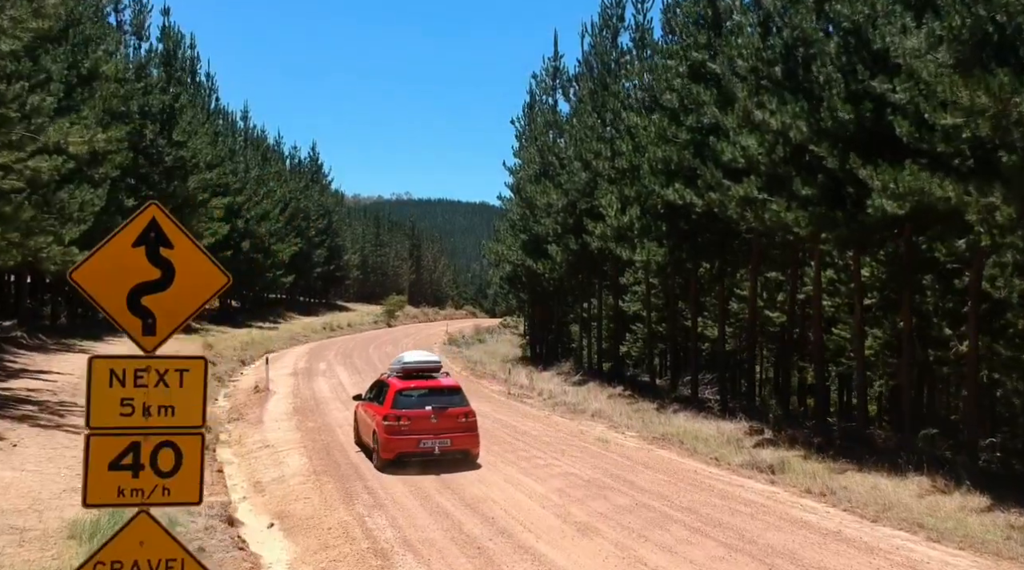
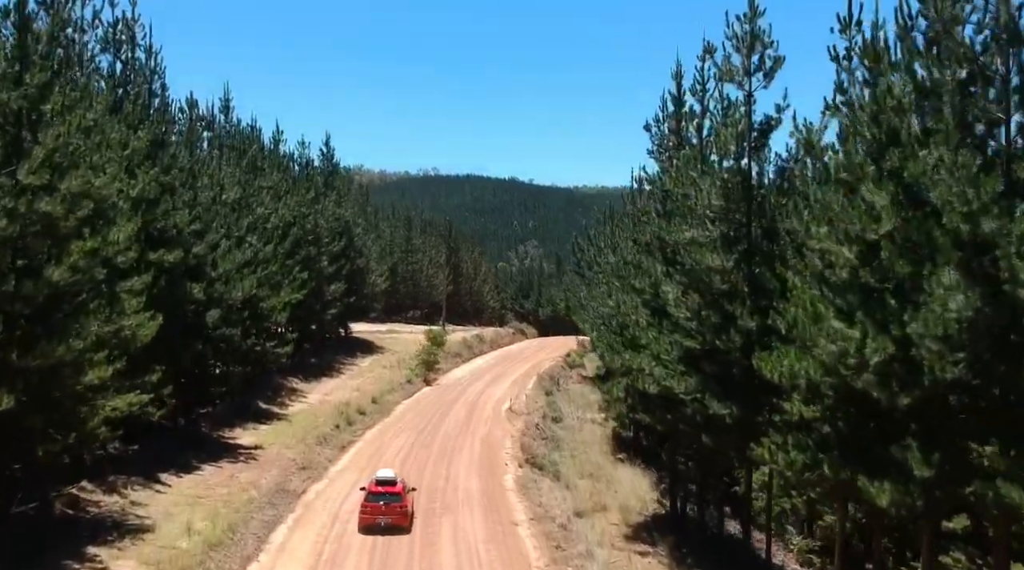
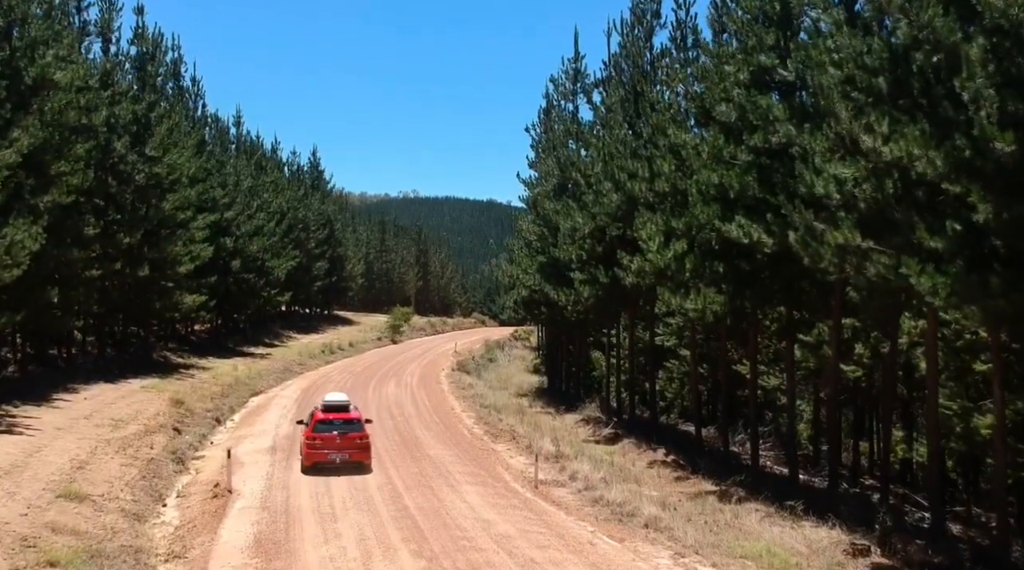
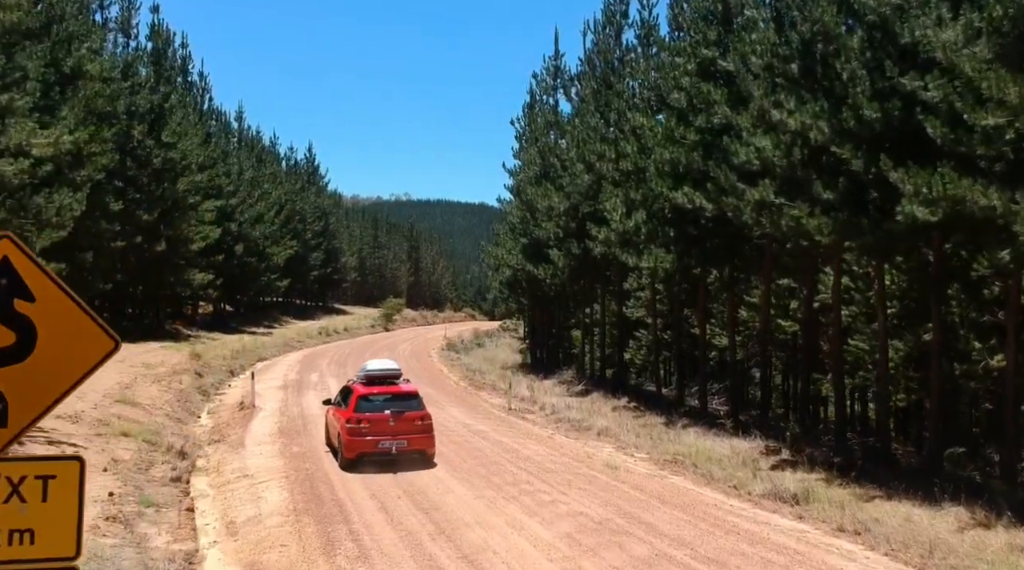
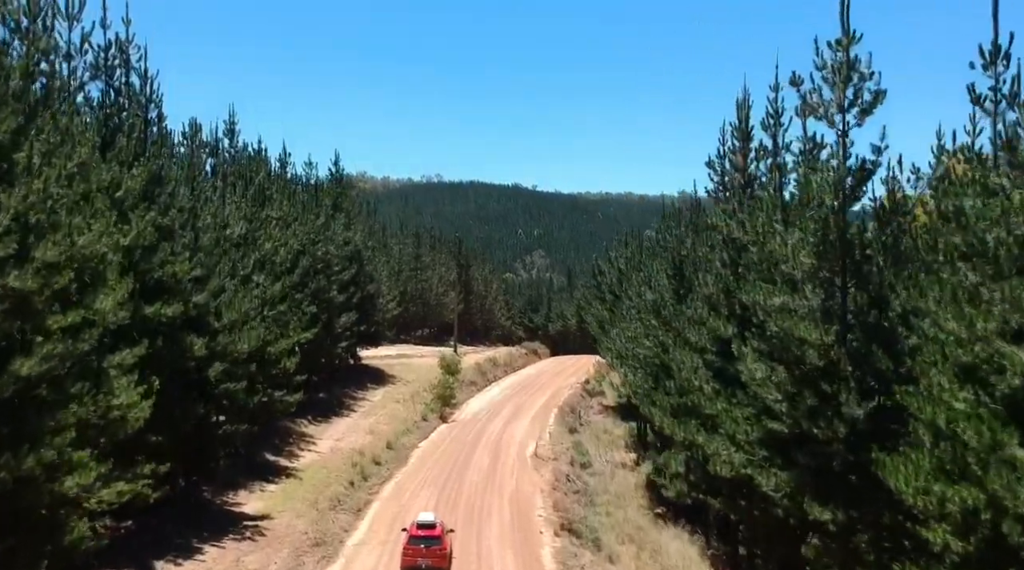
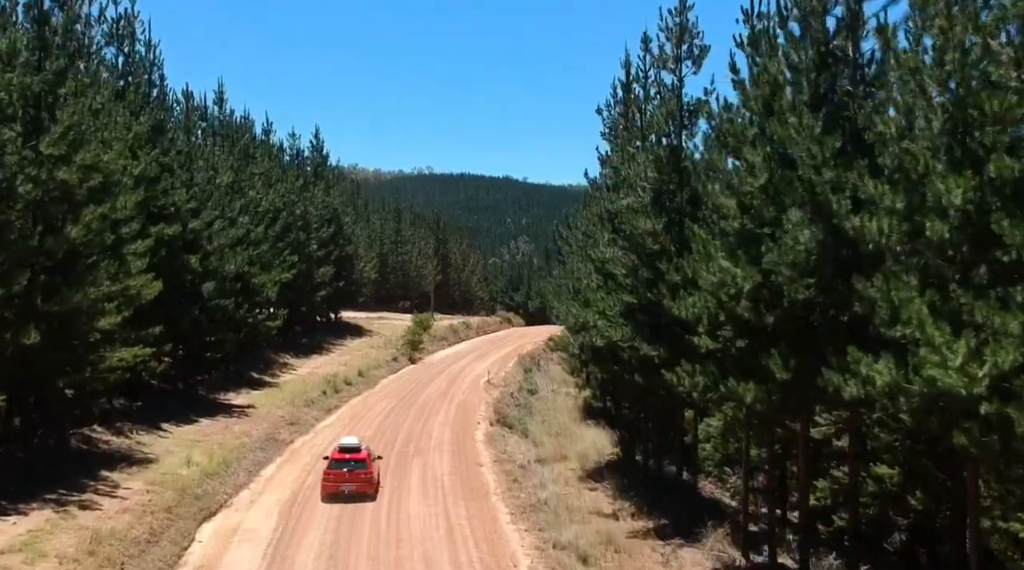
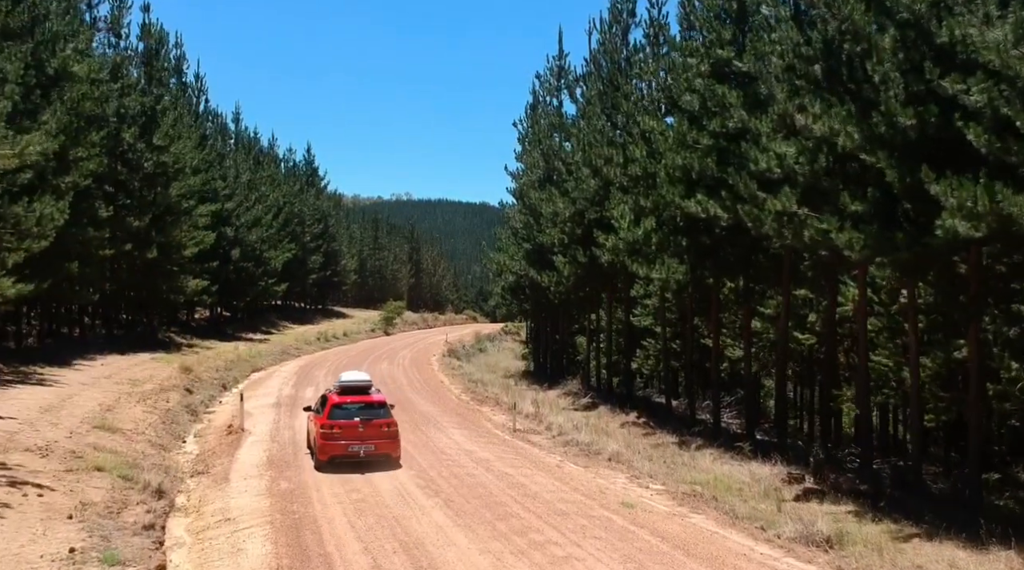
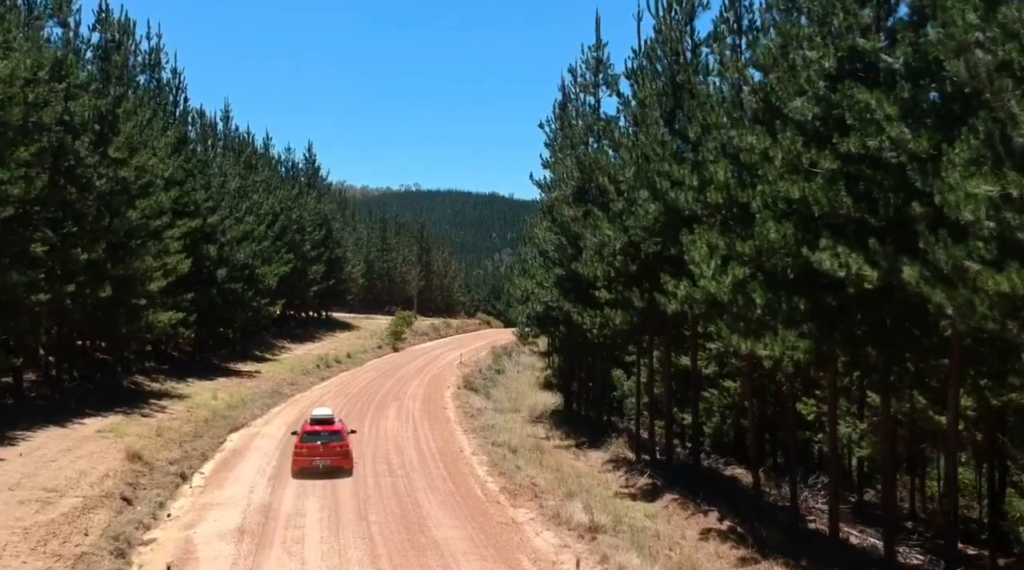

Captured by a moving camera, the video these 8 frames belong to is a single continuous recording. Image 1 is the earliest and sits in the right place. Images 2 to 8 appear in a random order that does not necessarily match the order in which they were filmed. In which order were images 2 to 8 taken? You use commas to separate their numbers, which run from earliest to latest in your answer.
4, 7, 3, 8, 6, 2, 5
